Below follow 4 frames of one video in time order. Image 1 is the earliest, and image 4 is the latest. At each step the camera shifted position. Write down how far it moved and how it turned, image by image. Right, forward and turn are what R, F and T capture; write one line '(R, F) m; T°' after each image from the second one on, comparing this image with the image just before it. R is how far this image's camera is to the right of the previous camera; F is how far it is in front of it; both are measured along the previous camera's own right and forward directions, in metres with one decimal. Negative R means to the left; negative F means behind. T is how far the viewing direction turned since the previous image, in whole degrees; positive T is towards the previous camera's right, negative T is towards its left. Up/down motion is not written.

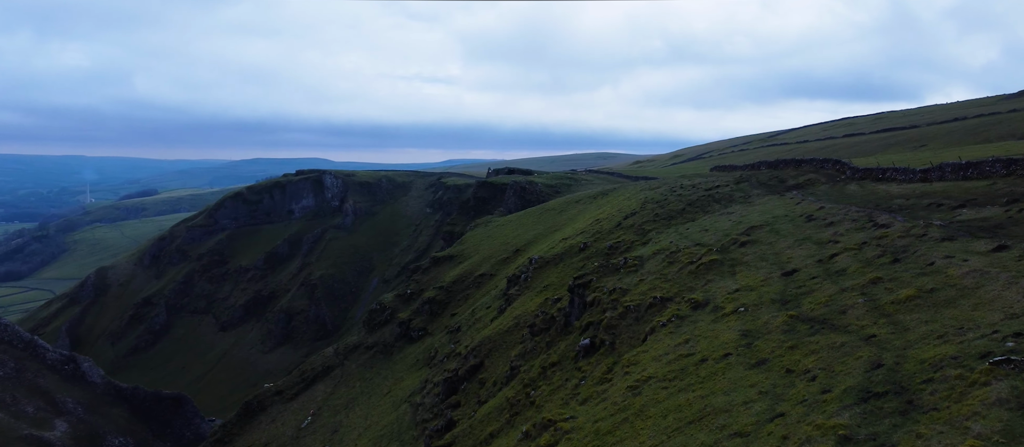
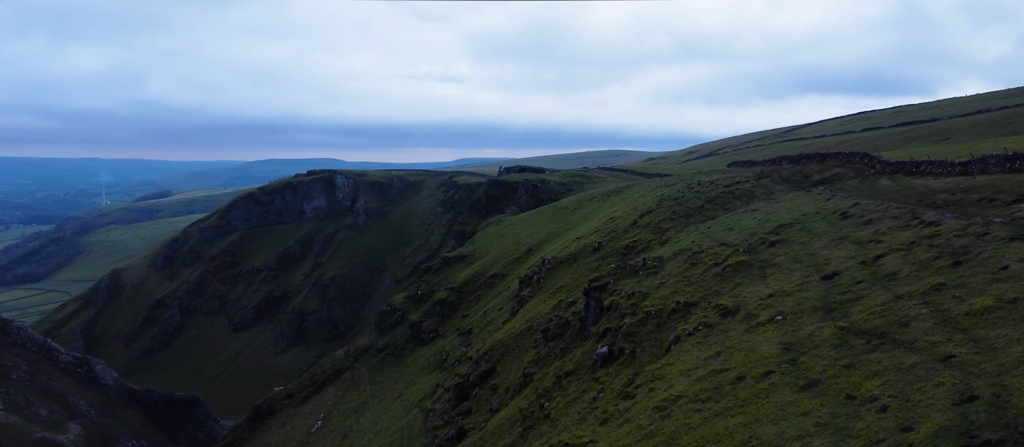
(0.0, +3.1) m; -1°
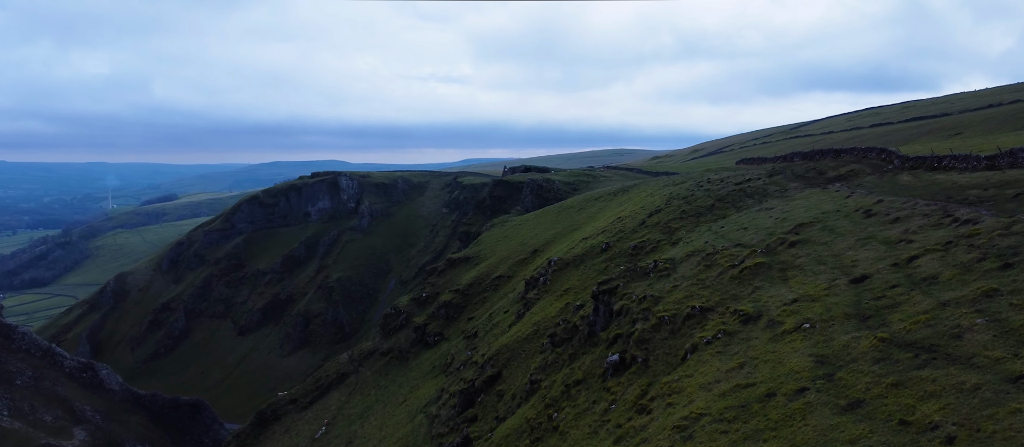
(0.0, +2.3) m; 0°
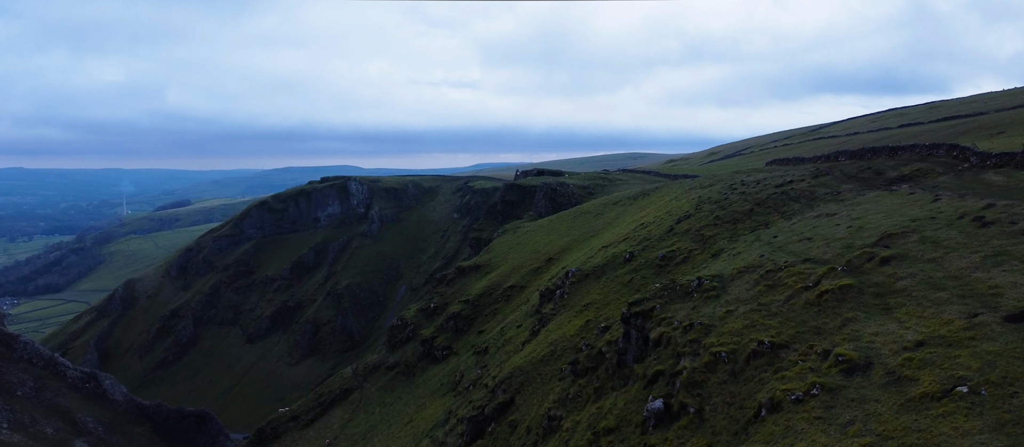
(-0.2, +8.9) m; -1°
